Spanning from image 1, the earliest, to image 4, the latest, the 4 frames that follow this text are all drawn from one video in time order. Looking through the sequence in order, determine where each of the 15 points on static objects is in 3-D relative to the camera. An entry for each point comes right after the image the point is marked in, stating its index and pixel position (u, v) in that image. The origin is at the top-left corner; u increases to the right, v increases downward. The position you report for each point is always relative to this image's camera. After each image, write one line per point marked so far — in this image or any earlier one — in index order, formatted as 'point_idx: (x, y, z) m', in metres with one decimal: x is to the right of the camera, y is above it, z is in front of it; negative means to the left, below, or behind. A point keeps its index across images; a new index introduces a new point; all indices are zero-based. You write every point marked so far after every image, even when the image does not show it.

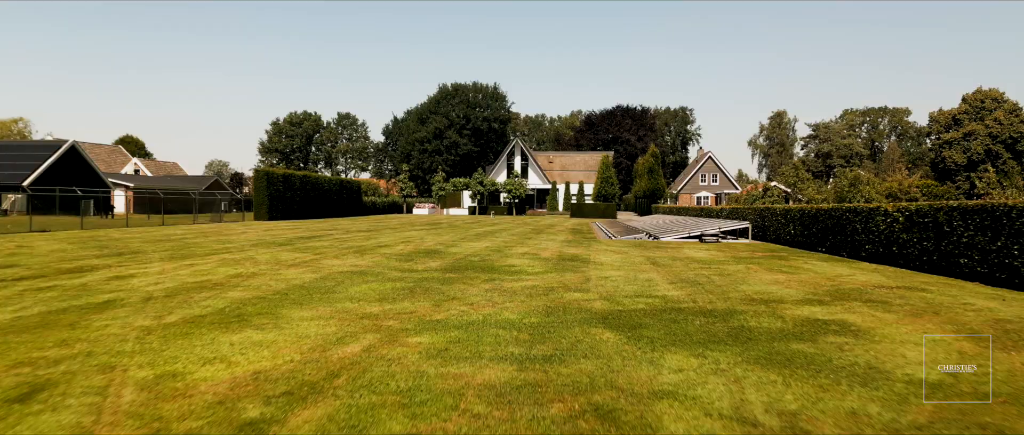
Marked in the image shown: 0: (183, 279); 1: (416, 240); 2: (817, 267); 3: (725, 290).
0: (-4.8, -0.9, +8.0) m
1: (-2.8, -0.7, +16.3) m
2: (+5.3, -0.9, +9.5) m
3: (+2.6, -0.9, +6.6) m
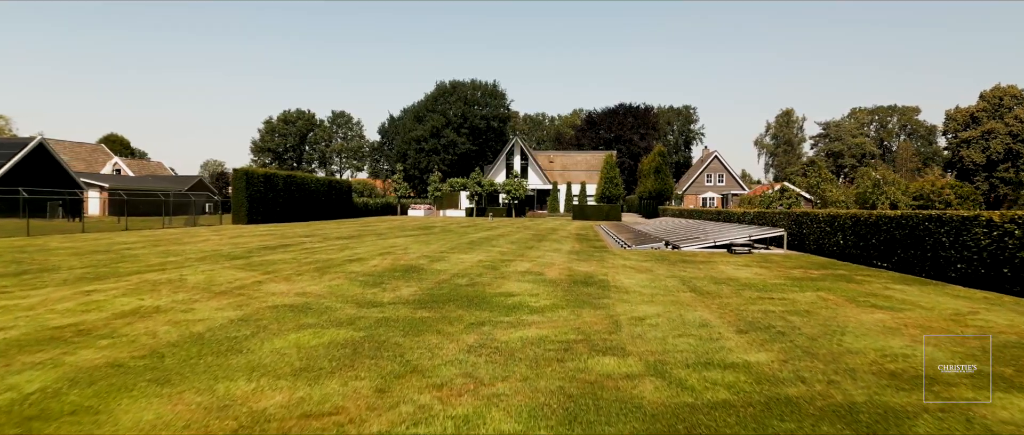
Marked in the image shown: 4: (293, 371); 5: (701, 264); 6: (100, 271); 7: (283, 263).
0: (-4.9, -1.1, +5.7) m
1: (-2.9, -0.8, +14.0) m
2: (+5.3, -1.0, +7.3) m
3: (+2.5, -1.1, +4.3) m
4: (-1.6, -1.1, +3.9) m
5: (+3.8, -0.9, +11.0) m
6: (-7.3, -0.9, +9.7) m
7: (-4.5, -0.9, +10.7) m
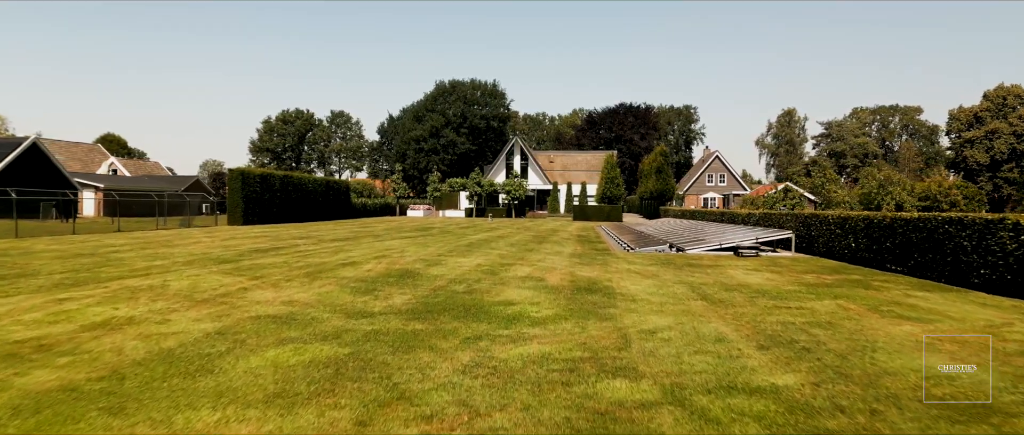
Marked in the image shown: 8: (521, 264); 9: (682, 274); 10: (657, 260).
0: (-4.9, -1.1, +5.3) m
1: (-2.9, -0.9, +13.6) m
2: (+5.3, -1.1, +6.8) m
3: (+2.5, -1.1, +3.9) m
4: (-1.6, -1.1, +3.5) m
5: (+3.8, -1.0, +10.6) m
6: (-7.3, -1.0, +9.3) m
7: (-4.5, -0.9, +10.3) m
8: (+0.2, -0.9, +10.6) m
9: (+3.0, -1.0, +9.6) m
10: (+3.1, -0.9, +11.8) m
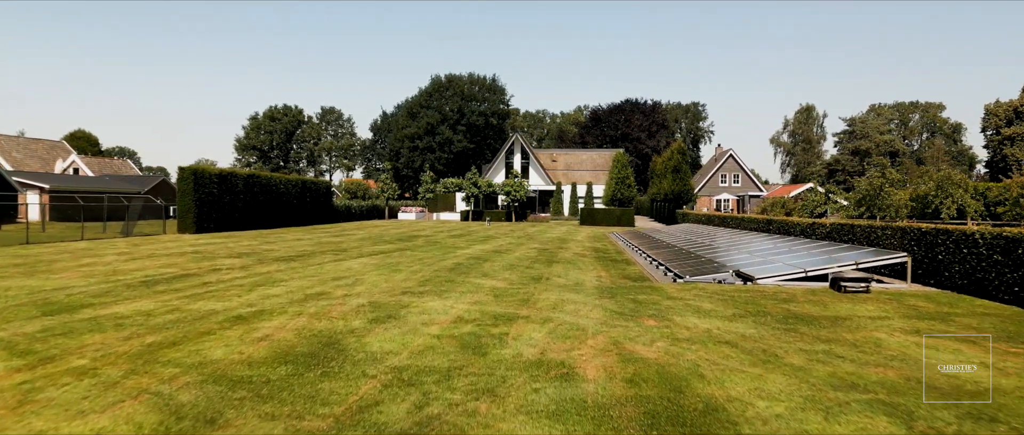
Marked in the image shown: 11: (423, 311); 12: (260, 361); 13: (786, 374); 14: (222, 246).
0: (-4.9, -1.4, +1.1) m
1: (-2.9, -1.2, +9.4) m
2: (+5.3, -1.4, +2.6) m
3: (+2.5, -1.4, -0.3) m
4: (-1.6, -1.4, -0.7) m
5: (+3.8, -1.3, +6.4) m
6: (-7.3, -1.3, +5.1) m
7: (-4.5, -1.2, +6.1) m
8: (+0.2, -1.2, +6.4) m
9: (+3.0, -1.3, +5.4) m
10: (+3.1, -1.2, +7.6) m
11: (-1.2, -1.2, +7.2) m
12: (-2.3, -1.3, +5.0) m
13: (+2.3, -1.3, +4.7) m
14: (-8.9, -0.8, +16.7) m
